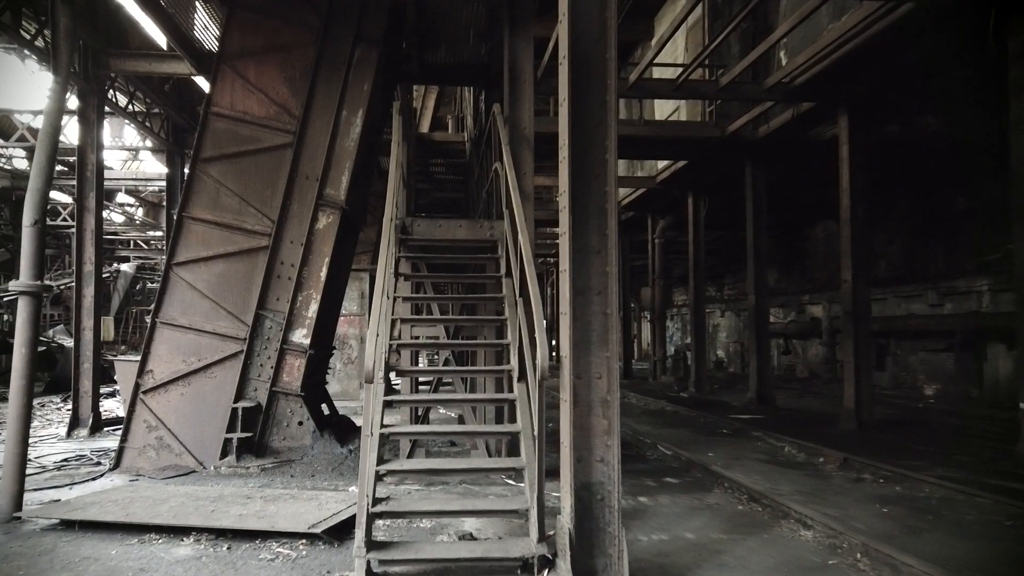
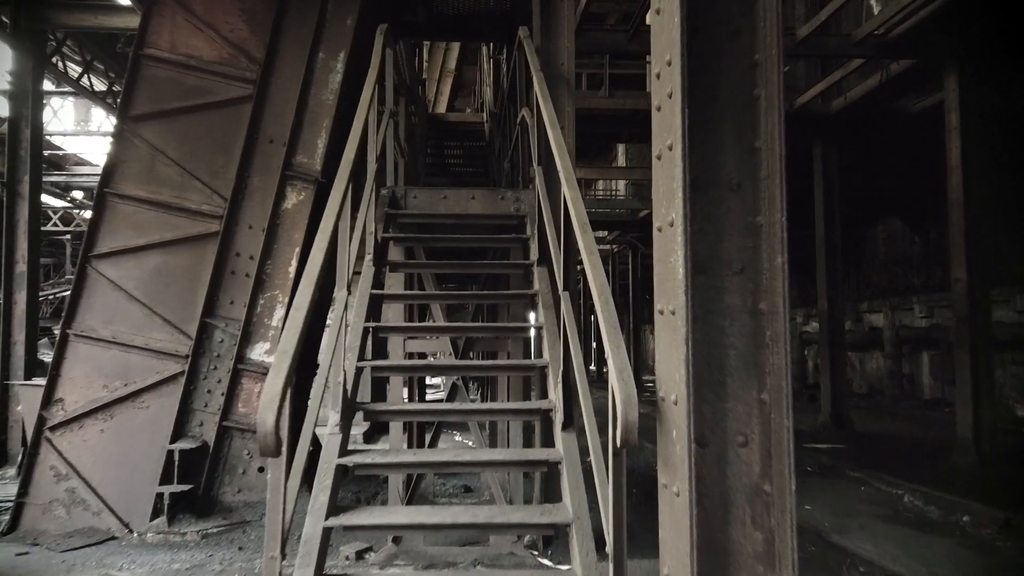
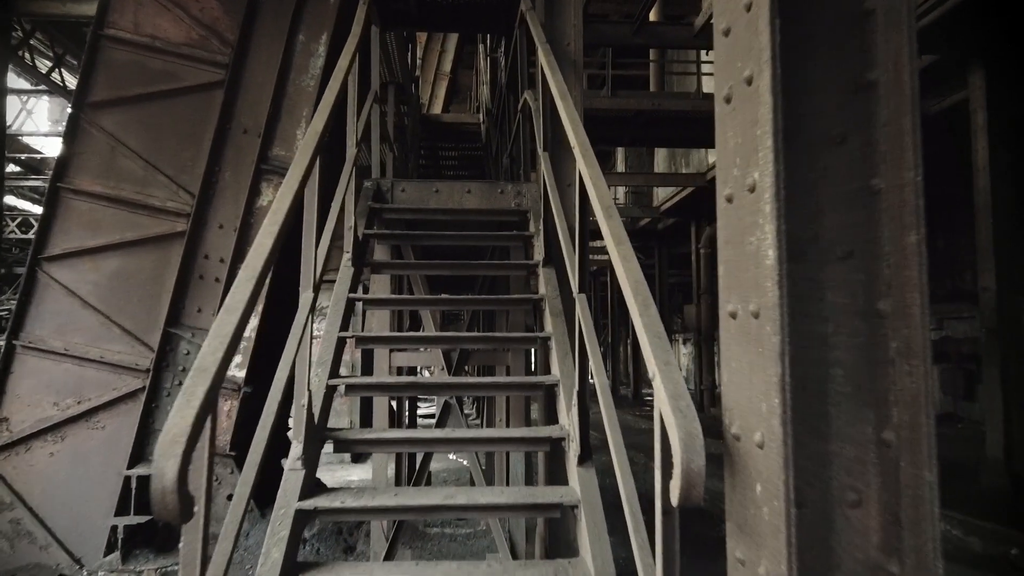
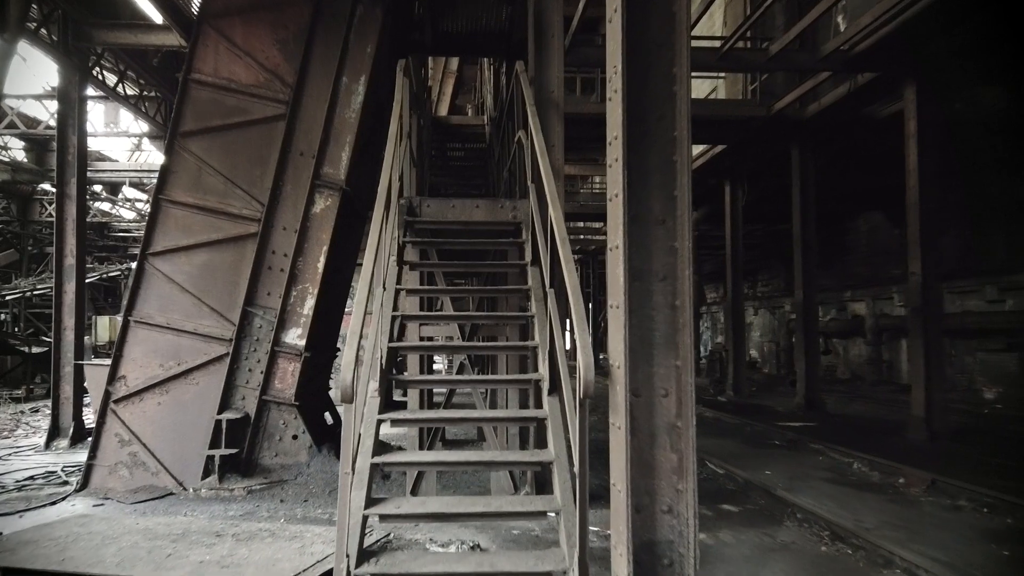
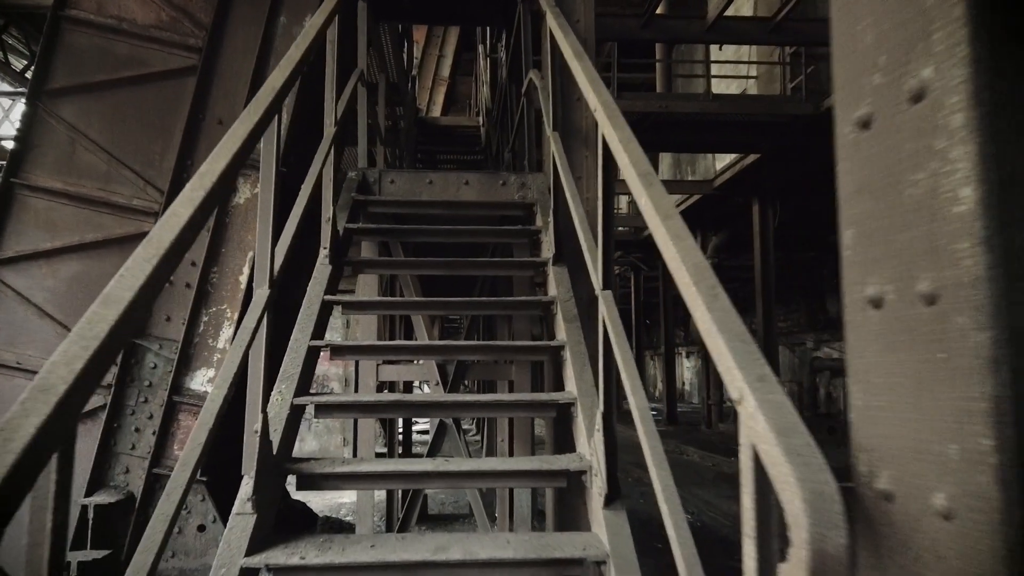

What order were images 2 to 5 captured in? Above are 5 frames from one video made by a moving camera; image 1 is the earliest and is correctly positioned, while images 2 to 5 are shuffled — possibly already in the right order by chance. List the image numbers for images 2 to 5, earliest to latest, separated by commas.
4, 2, 3, 5
